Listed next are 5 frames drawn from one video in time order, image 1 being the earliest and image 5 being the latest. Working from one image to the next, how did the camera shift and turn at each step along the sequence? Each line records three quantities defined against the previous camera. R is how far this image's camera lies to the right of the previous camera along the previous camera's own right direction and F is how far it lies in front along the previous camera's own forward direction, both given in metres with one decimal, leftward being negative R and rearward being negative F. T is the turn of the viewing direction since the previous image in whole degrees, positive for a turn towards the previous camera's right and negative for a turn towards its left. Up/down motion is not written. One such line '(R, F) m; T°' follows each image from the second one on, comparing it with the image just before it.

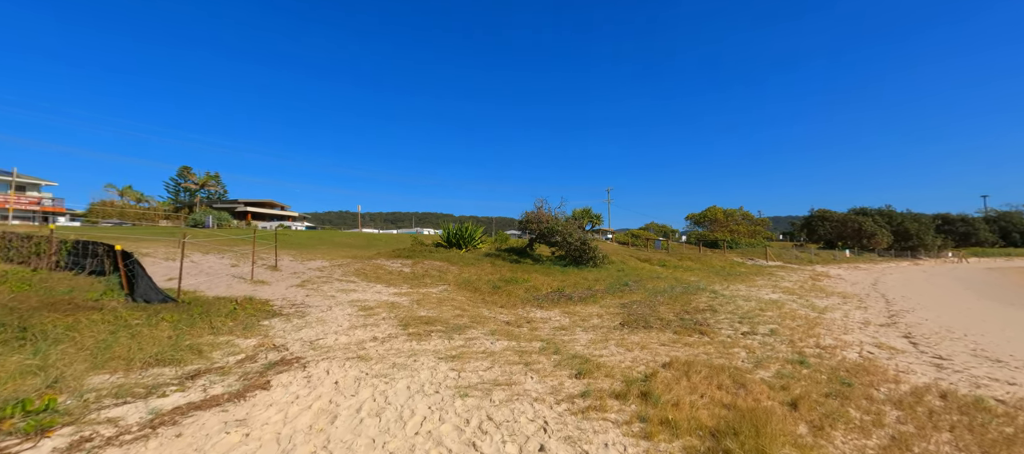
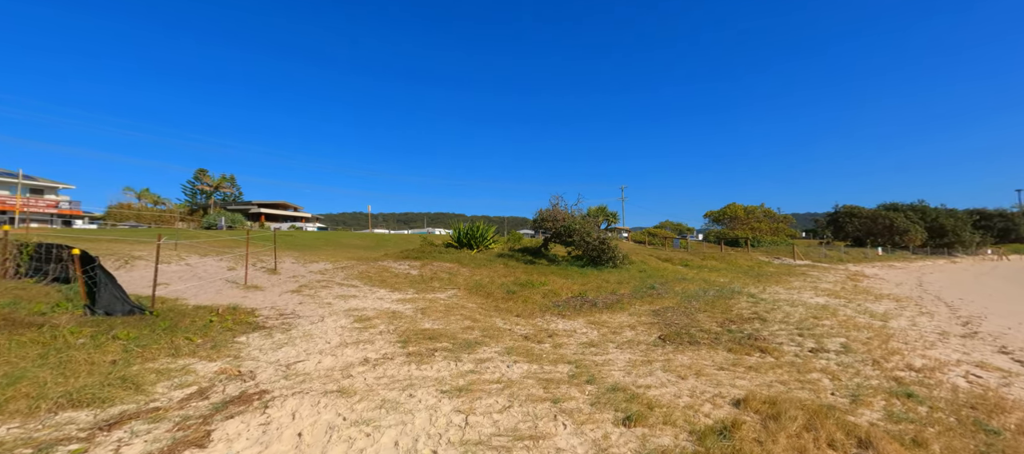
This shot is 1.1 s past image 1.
(-0.1, +1.0) m; -2°
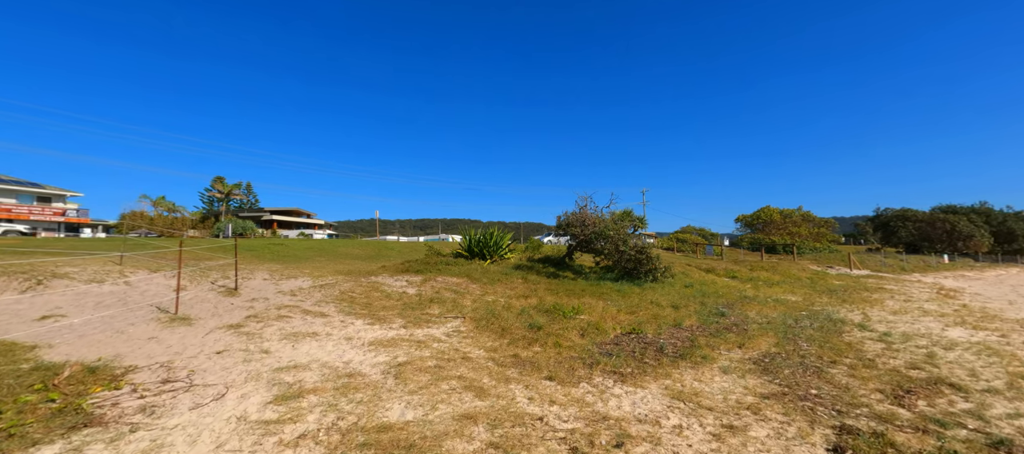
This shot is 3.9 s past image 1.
(-0.1, +2.6) m; -2°
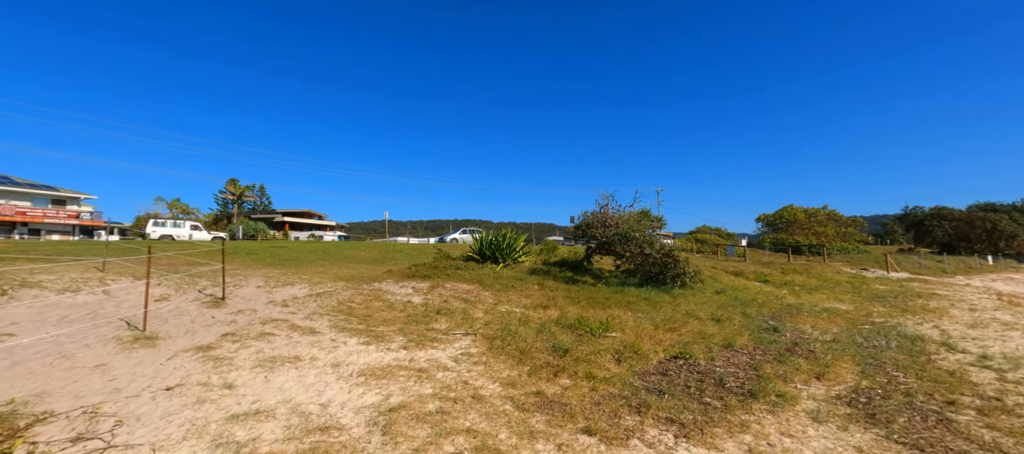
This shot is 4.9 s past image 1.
(-0.1, +1.1) m; -2°
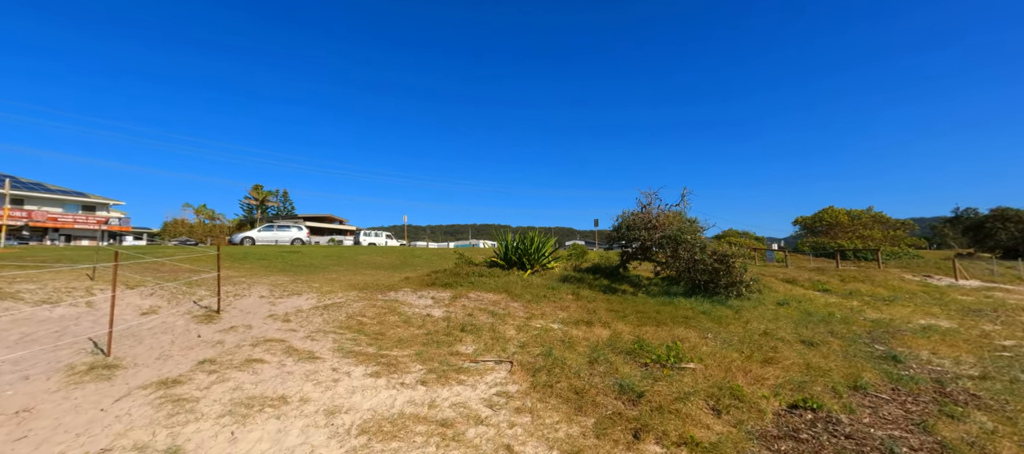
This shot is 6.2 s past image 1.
(-0.3, +1.3) m; -3°
